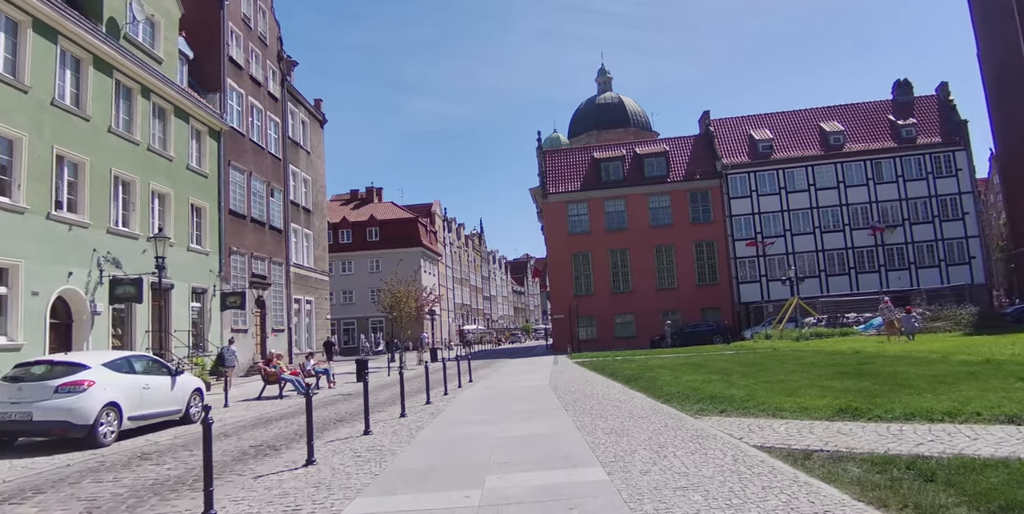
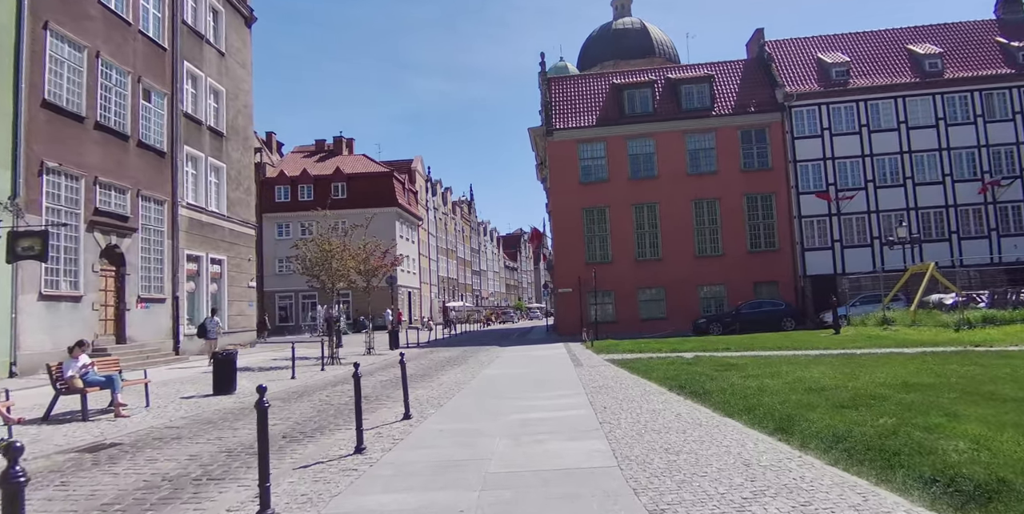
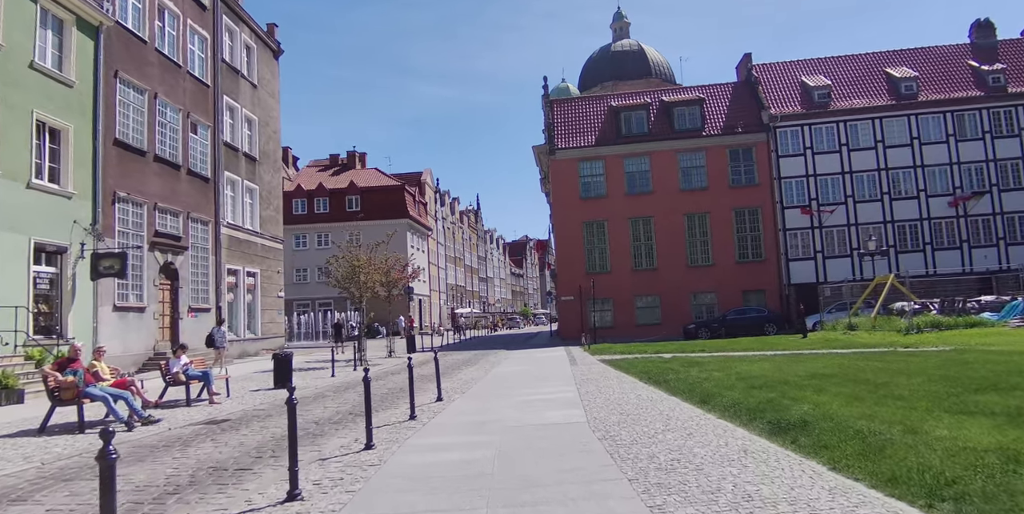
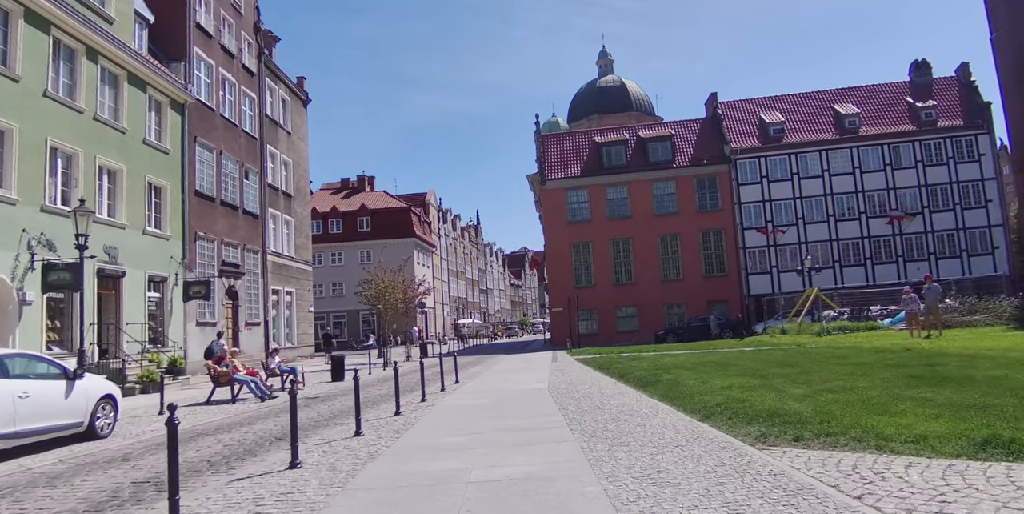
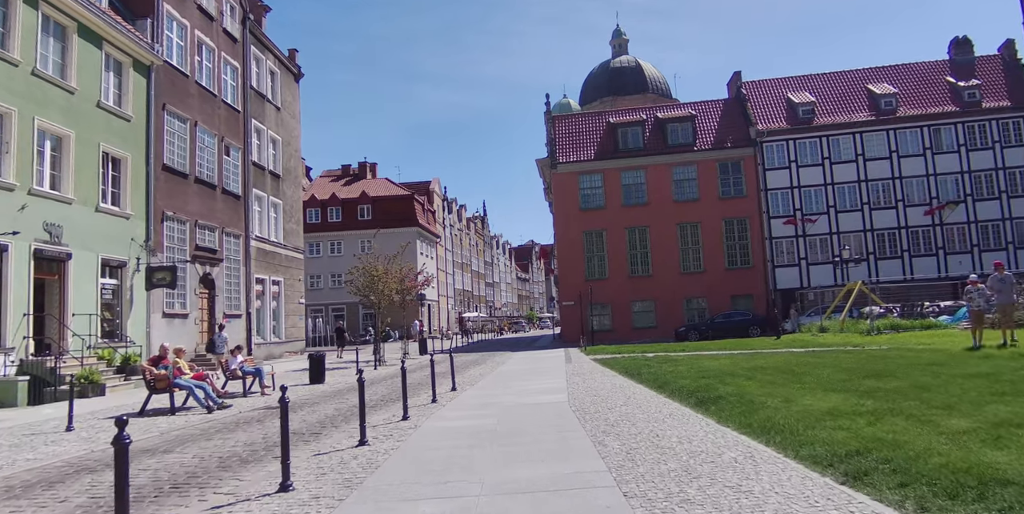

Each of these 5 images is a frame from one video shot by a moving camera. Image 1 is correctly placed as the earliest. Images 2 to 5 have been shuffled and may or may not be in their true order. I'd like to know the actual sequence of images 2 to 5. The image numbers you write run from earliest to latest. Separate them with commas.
4, 5, 3, 2
